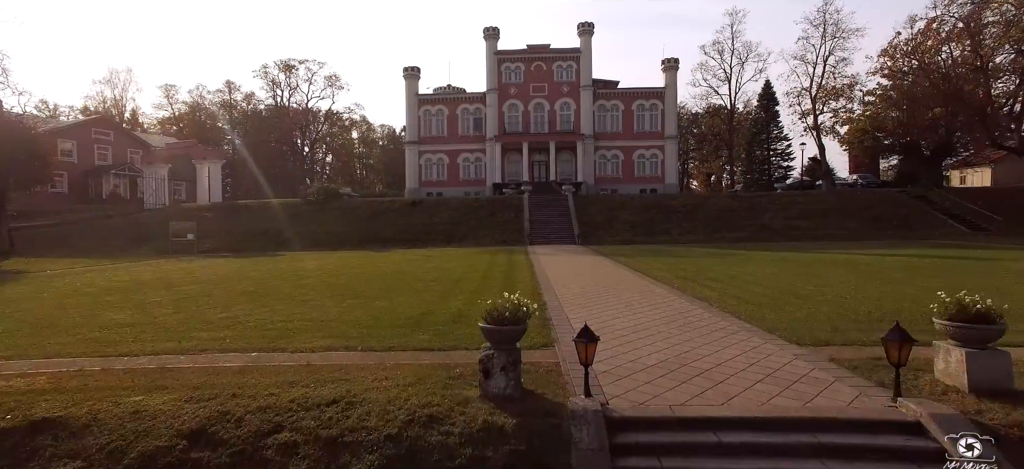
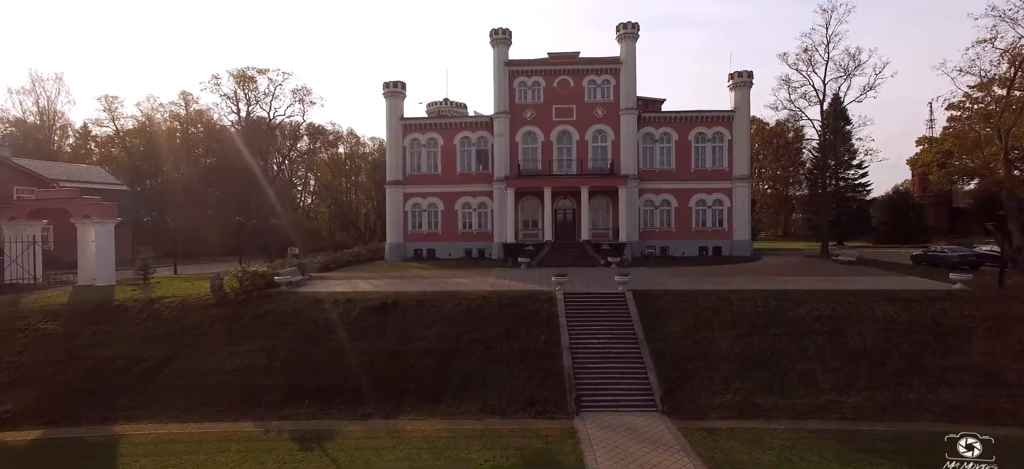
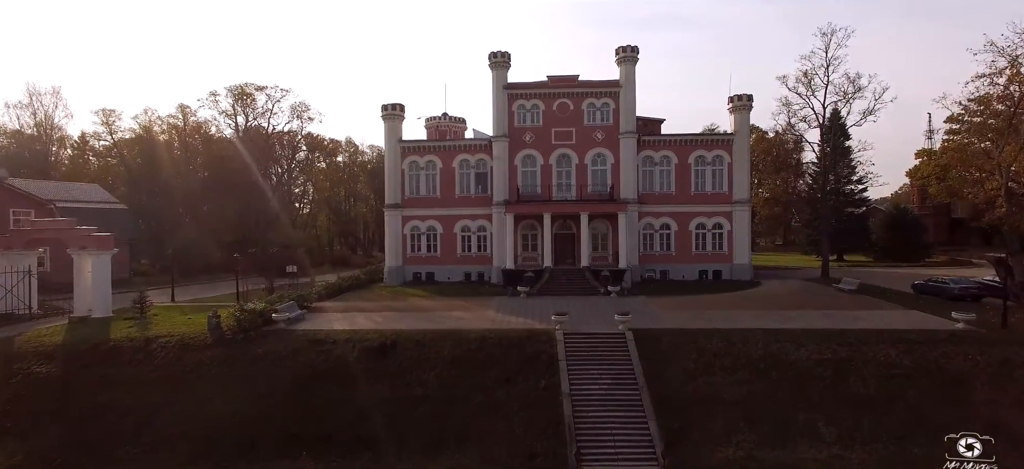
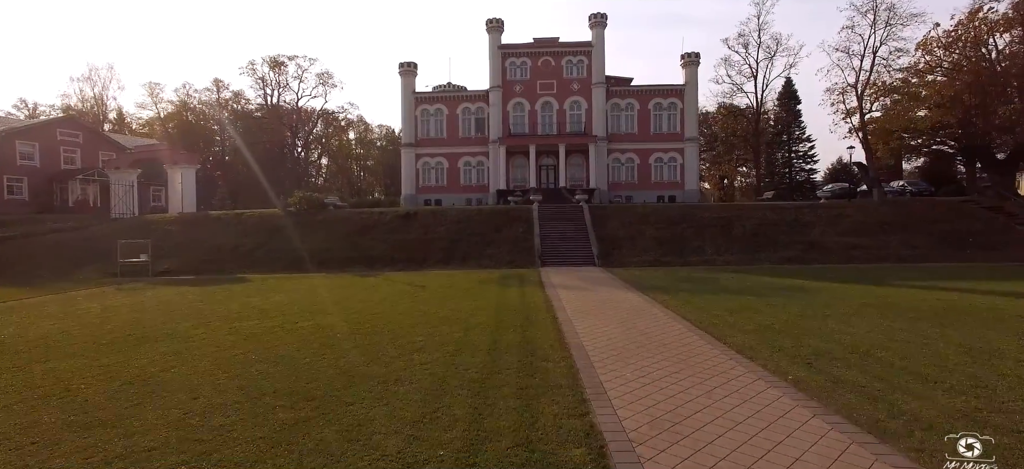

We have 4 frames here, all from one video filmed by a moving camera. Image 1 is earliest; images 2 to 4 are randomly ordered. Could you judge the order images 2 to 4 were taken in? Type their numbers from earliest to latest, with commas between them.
4, 2, 3
